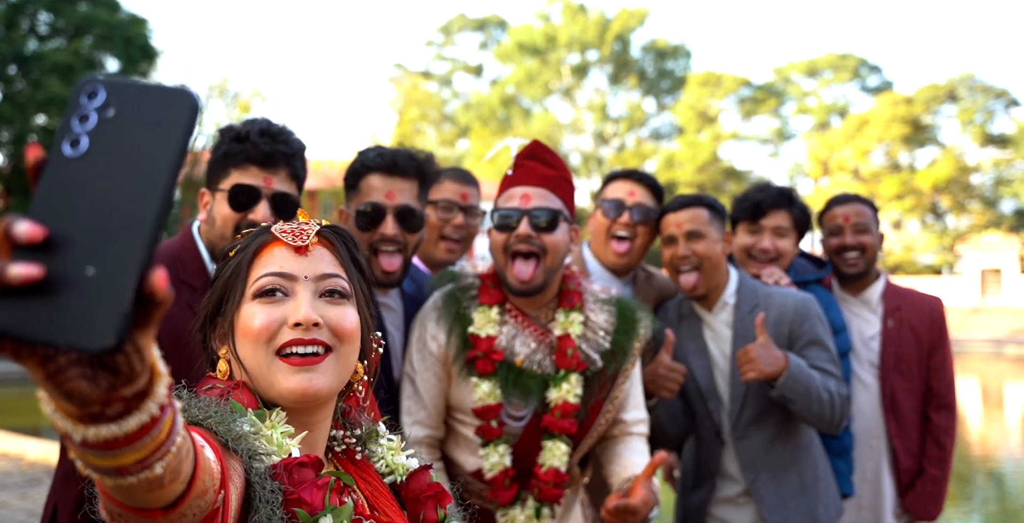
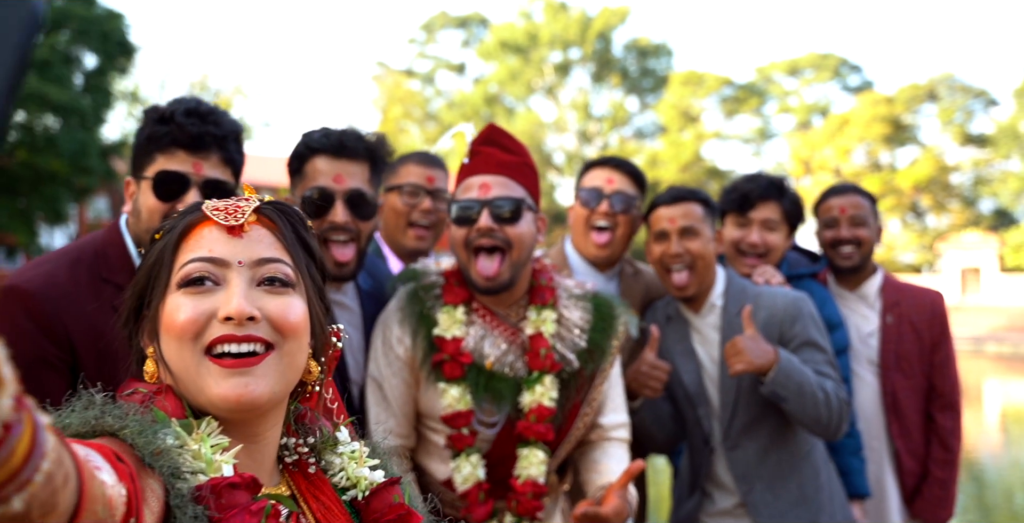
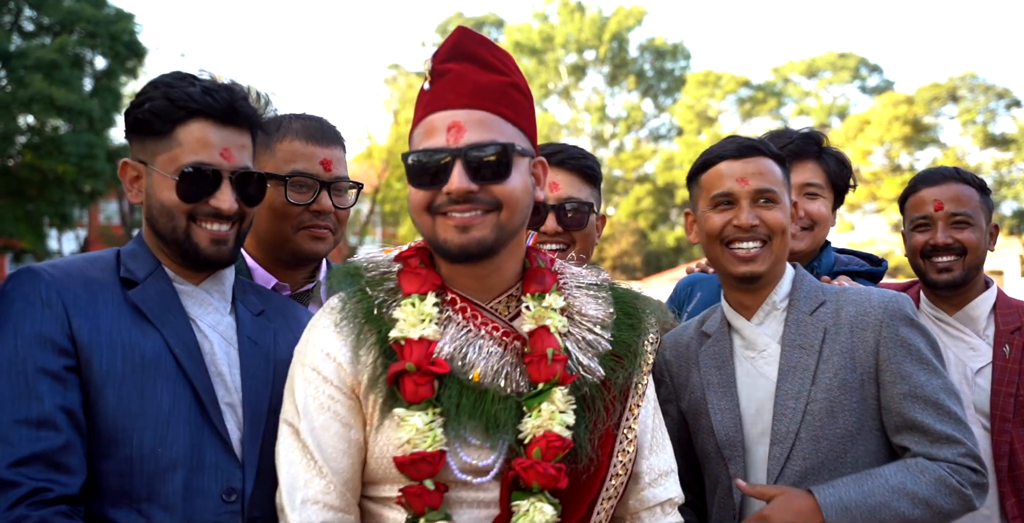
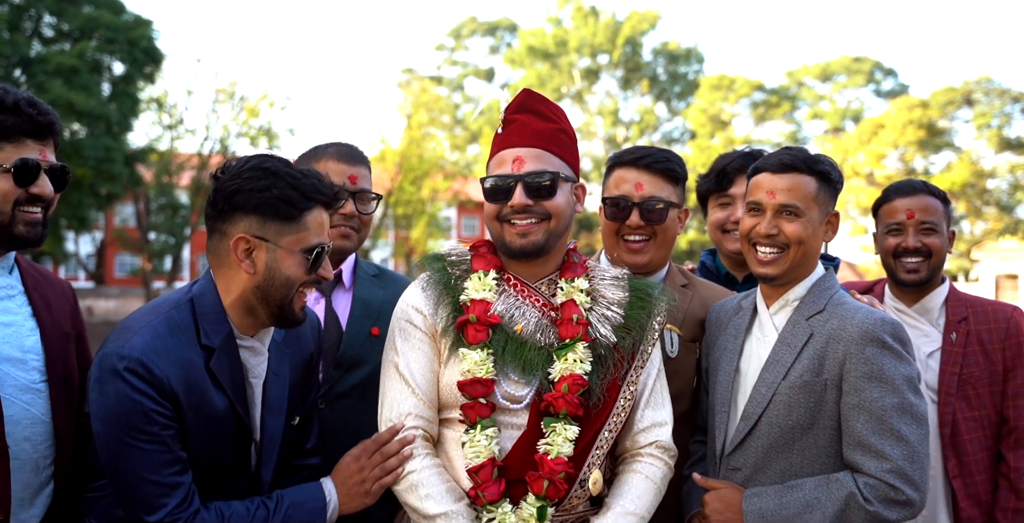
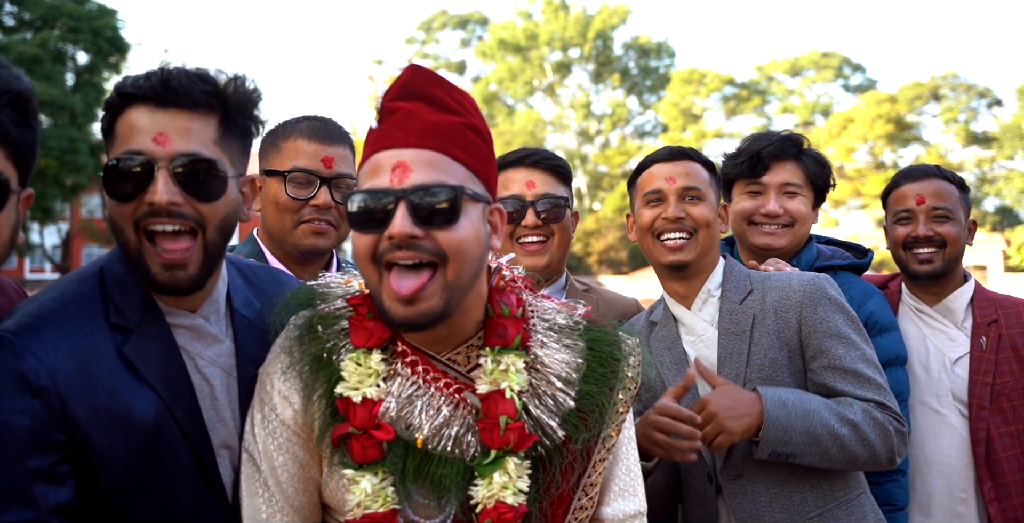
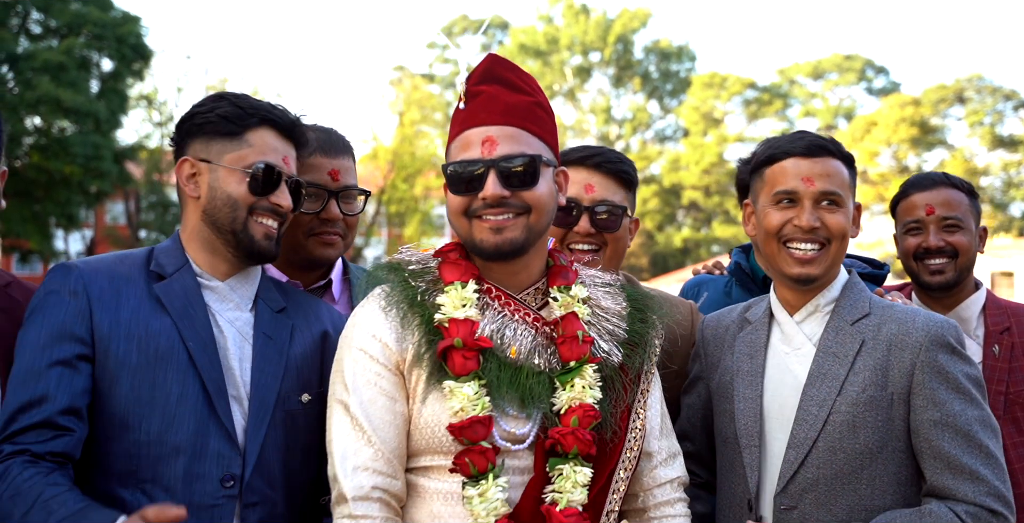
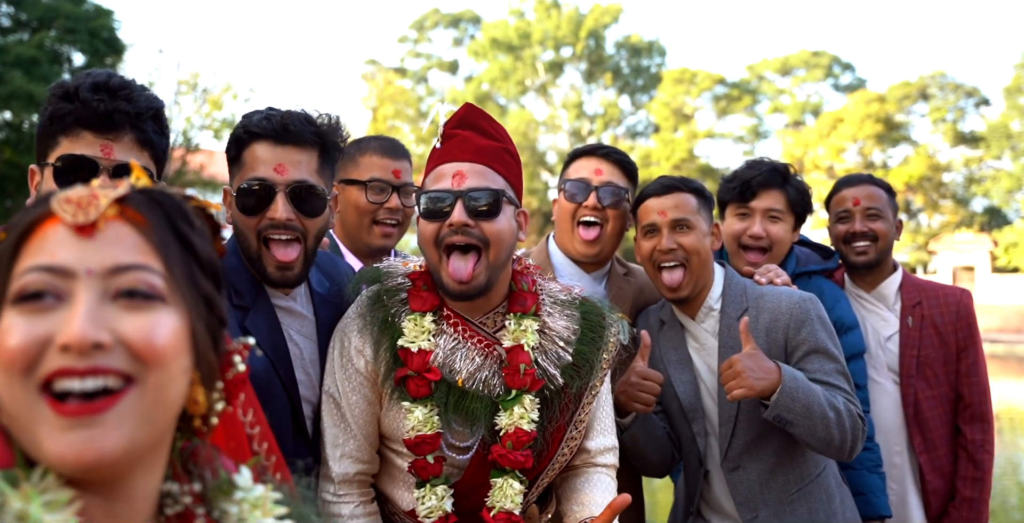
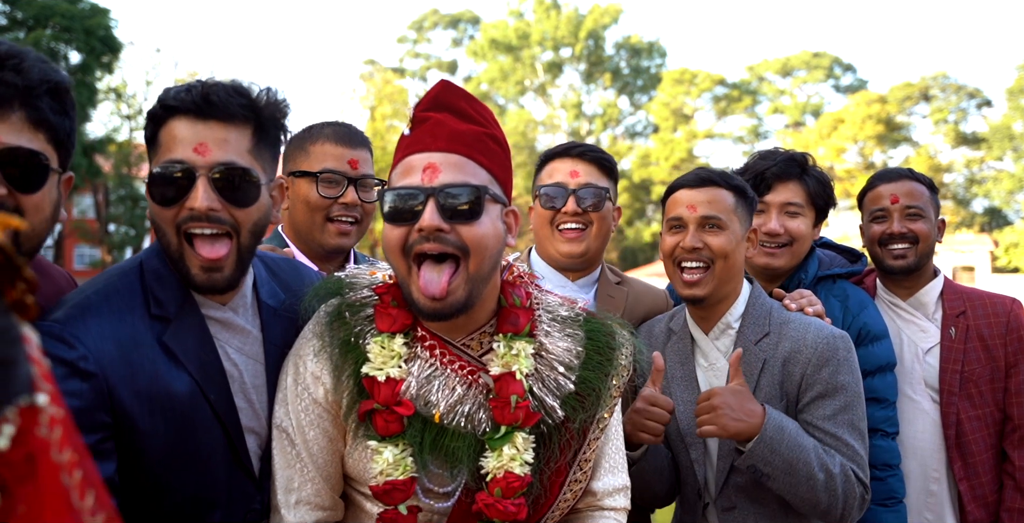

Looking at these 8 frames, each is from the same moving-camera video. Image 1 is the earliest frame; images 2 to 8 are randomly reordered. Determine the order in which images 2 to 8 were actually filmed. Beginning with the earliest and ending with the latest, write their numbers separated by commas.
2, 7, 8, 5, 3, 6, 4
